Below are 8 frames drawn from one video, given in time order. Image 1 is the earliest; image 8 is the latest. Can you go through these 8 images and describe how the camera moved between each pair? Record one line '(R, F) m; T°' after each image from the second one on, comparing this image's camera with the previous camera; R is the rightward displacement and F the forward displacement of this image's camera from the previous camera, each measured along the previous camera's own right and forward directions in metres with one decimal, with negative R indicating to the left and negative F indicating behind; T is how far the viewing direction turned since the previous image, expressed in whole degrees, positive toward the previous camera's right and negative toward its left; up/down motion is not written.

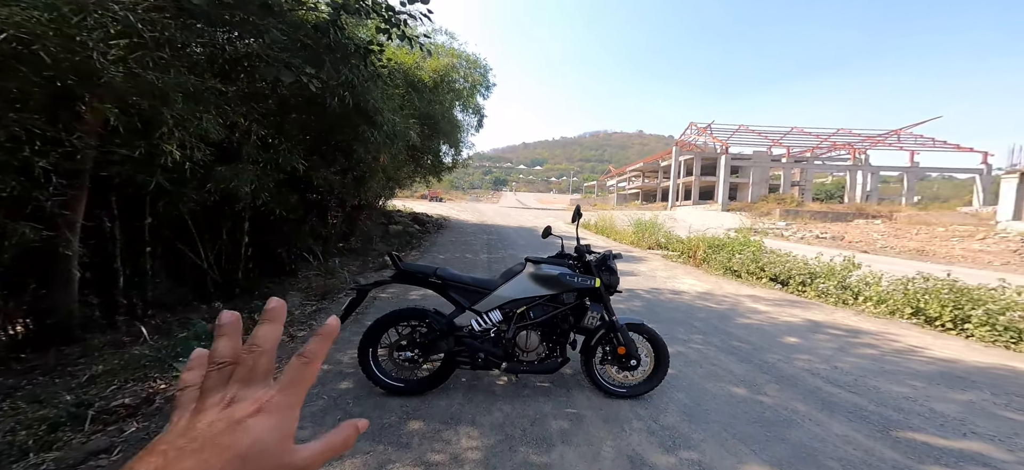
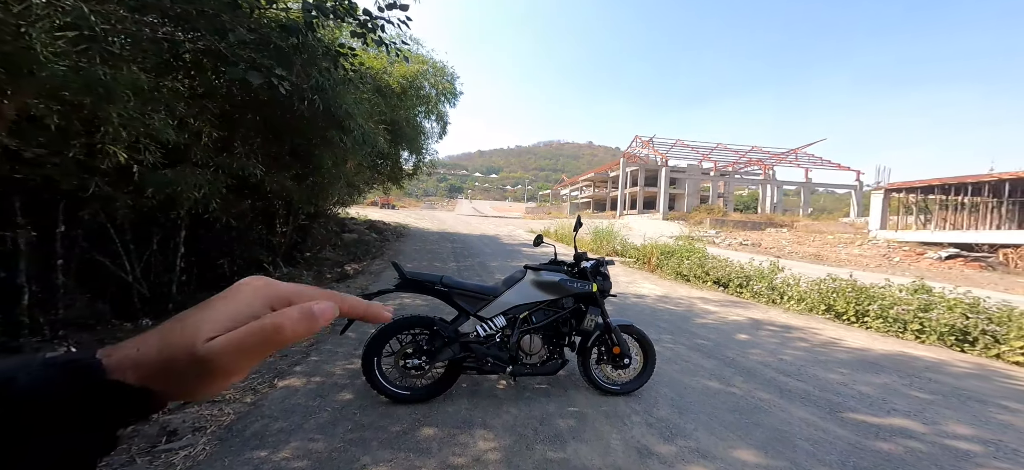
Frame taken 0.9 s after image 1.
(-0.4, -0.1) m; +9°
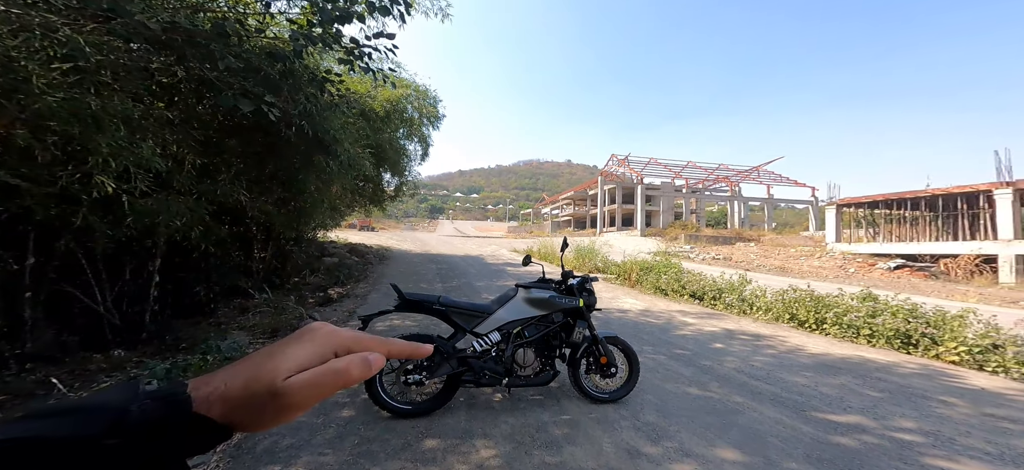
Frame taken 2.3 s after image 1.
(-0.1, -0.2) m; +3°
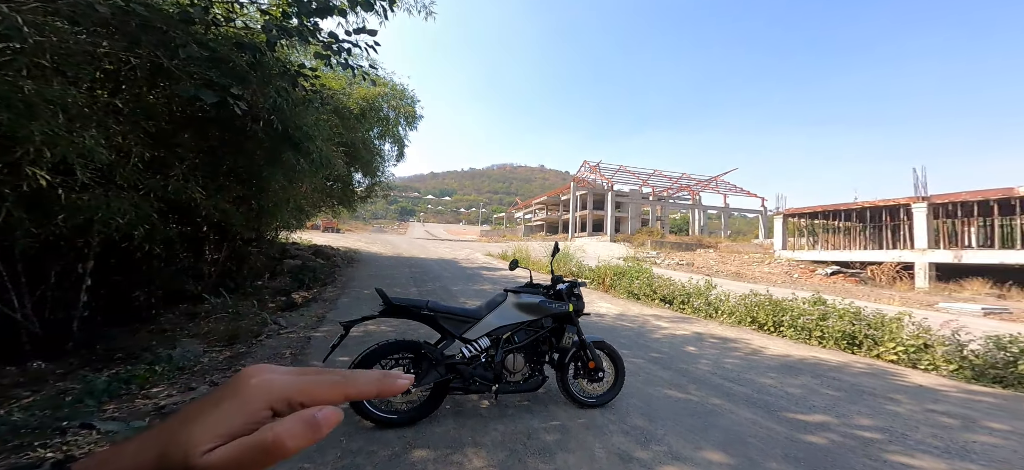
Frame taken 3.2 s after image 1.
(-0.2, 0.0) m; +5°
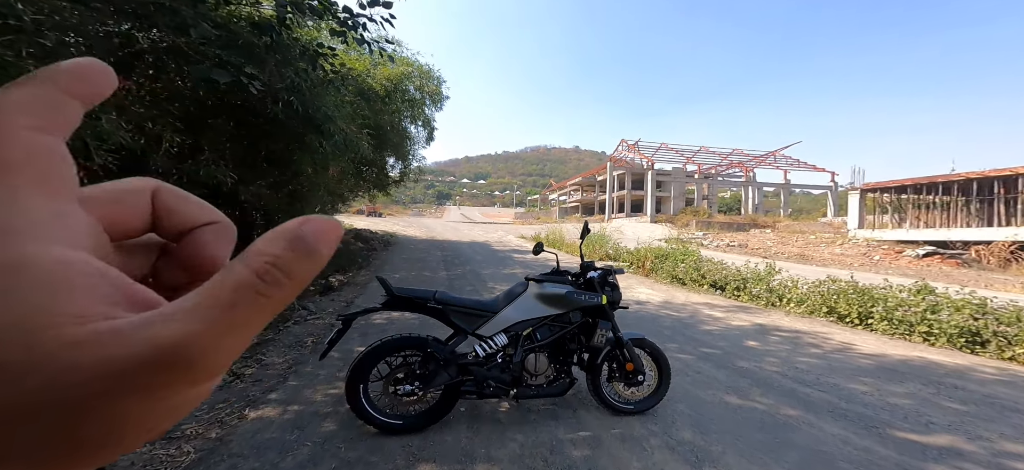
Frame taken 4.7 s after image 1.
(+0.1, +0.4) m; -6°
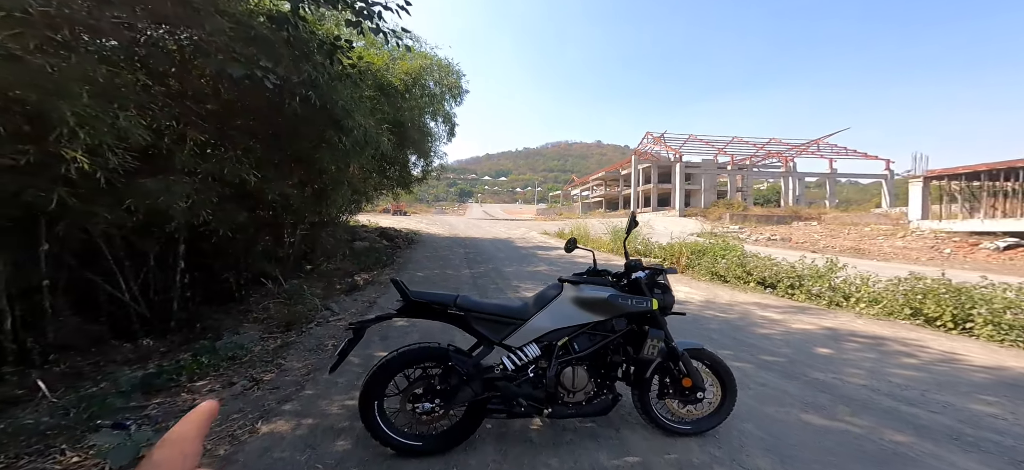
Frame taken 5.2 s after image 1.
(0.0, +0.3) m; -4°
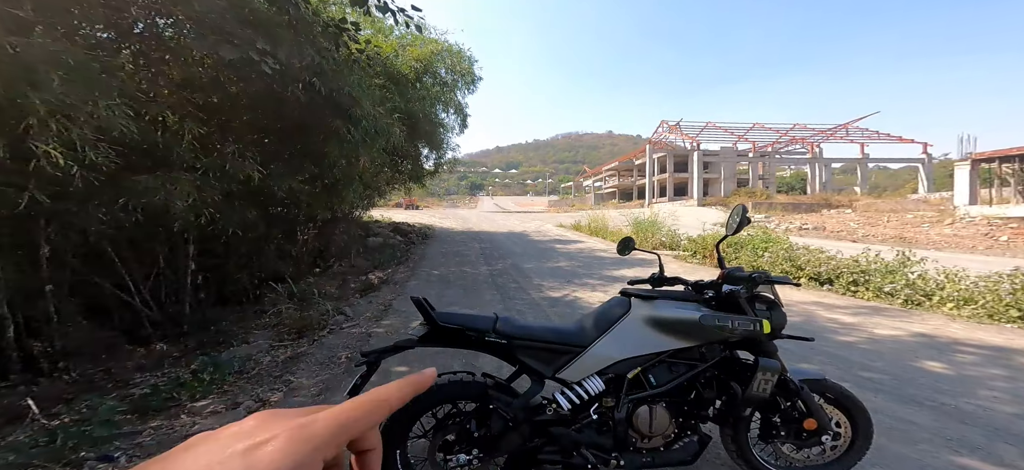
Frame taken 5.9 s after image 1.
(-0.1, +0.4) m; -2°
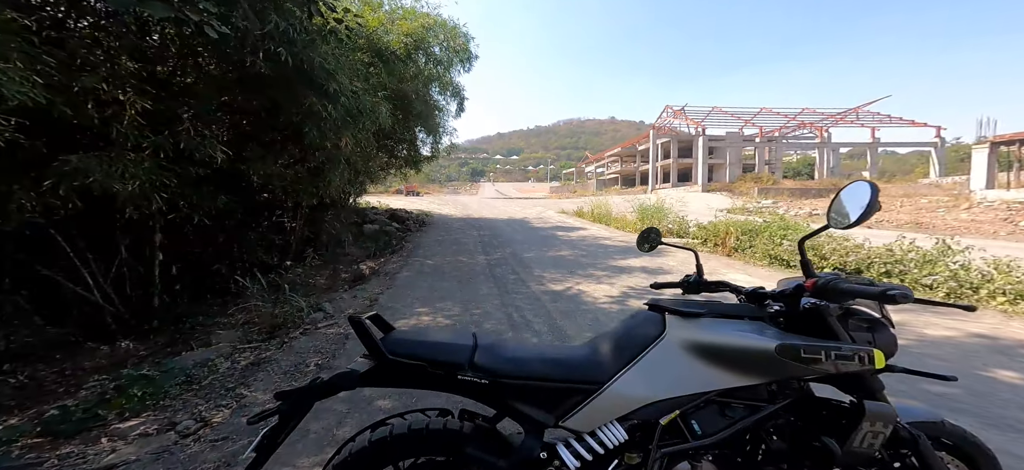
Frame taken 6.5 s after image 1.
(0.0, +0.5) m; 0°
